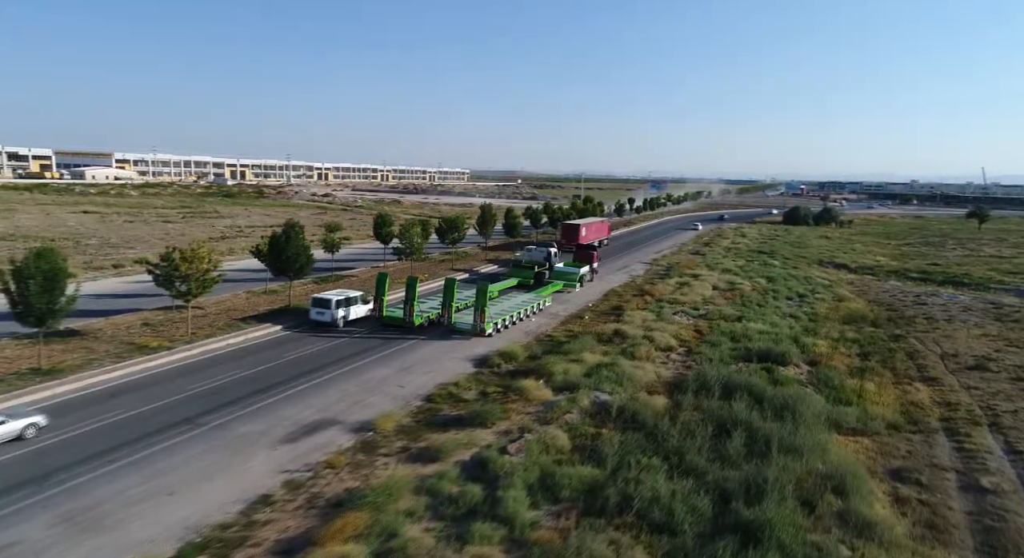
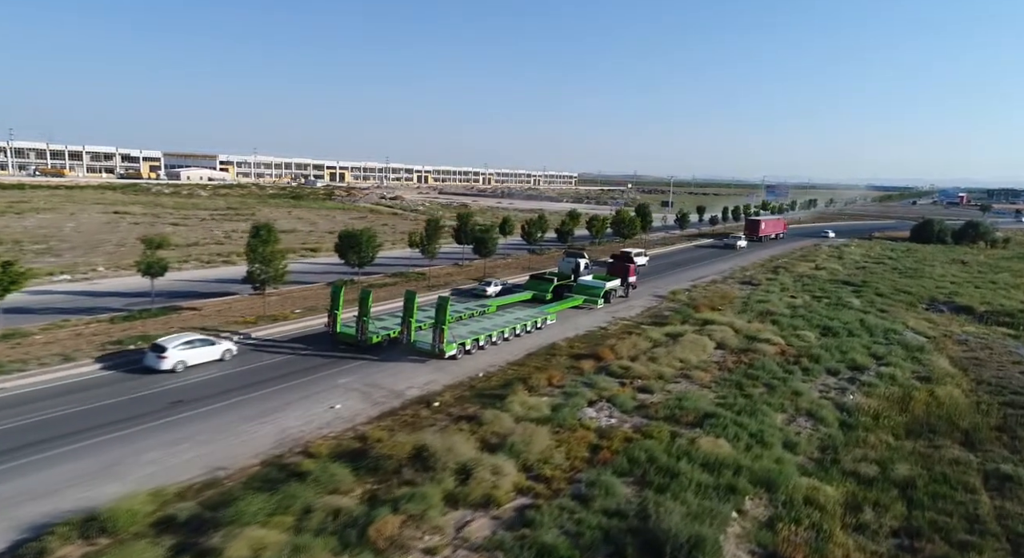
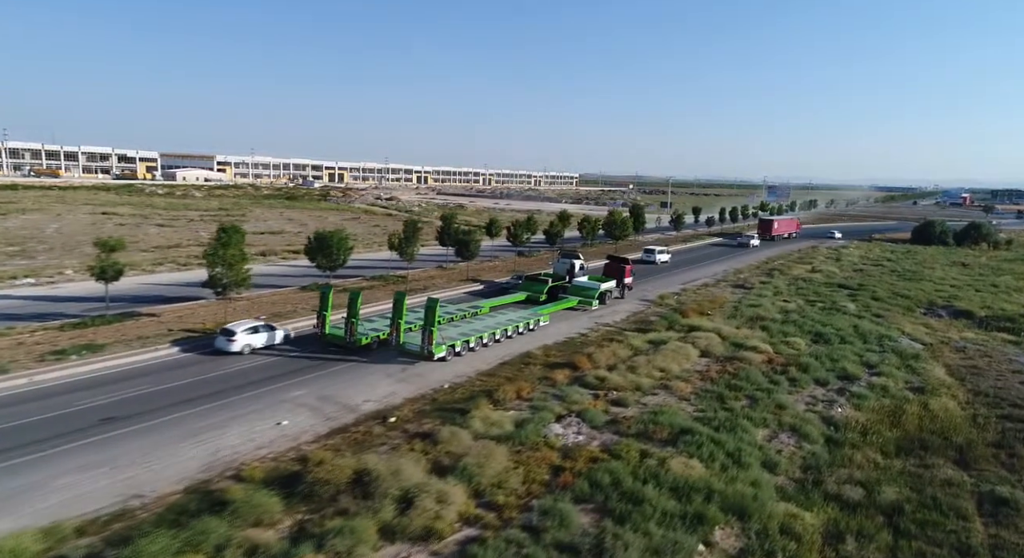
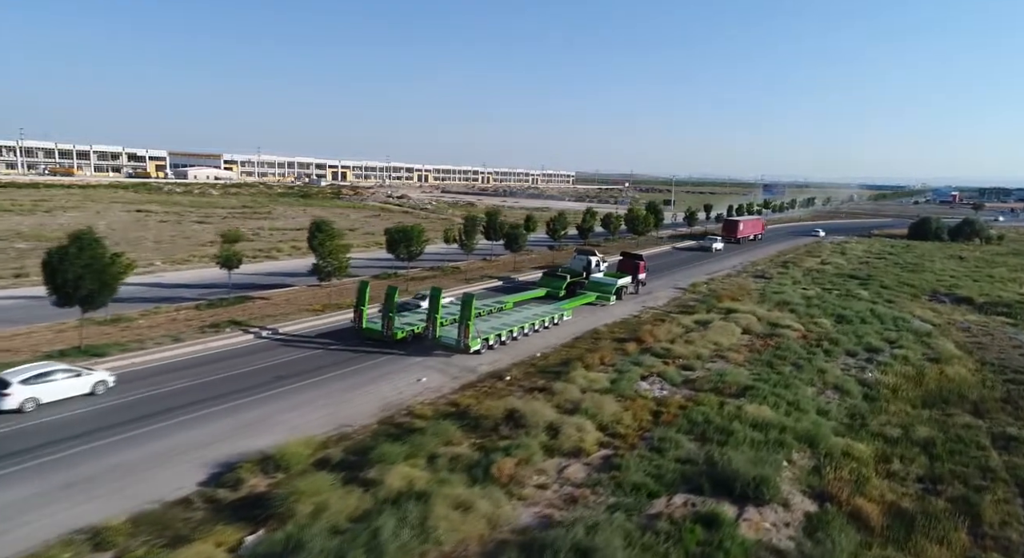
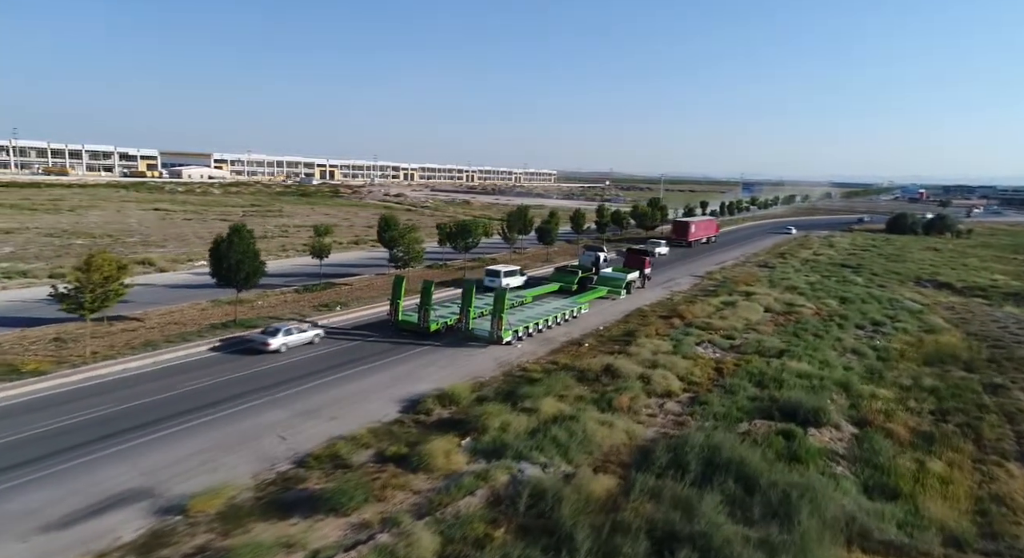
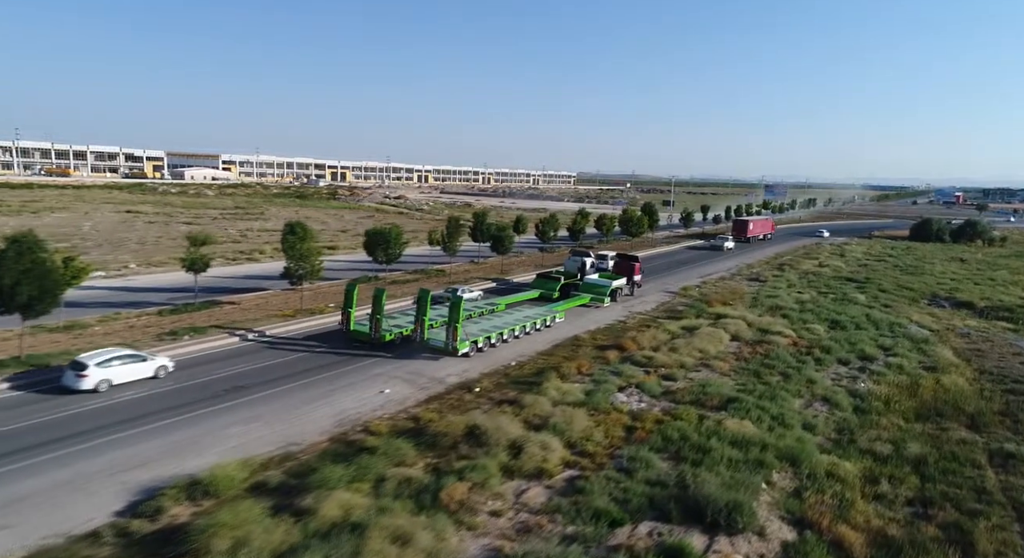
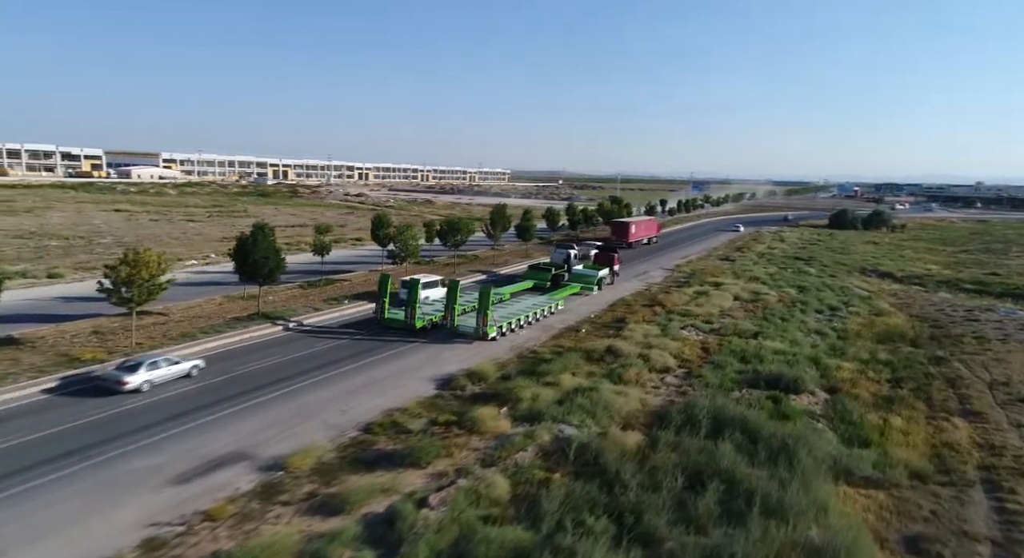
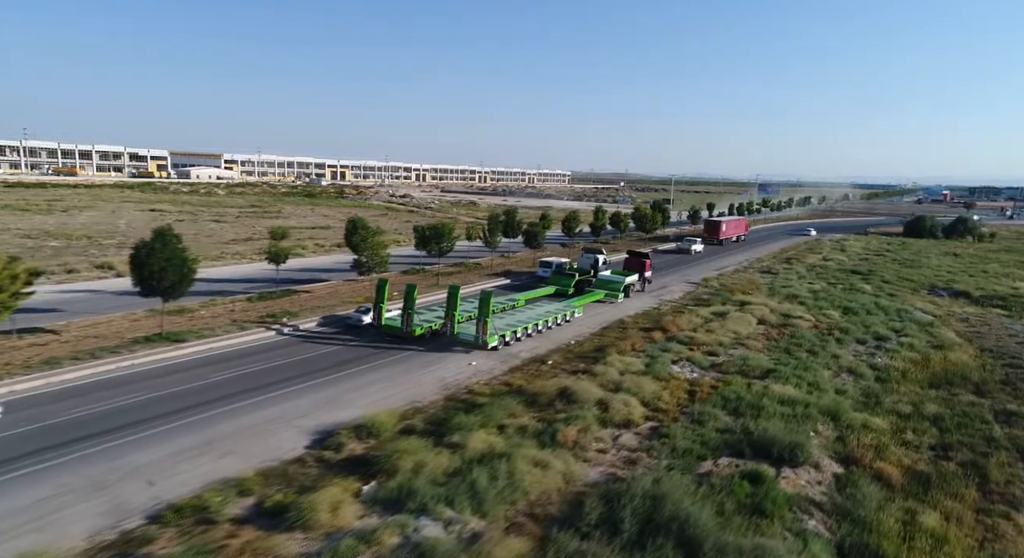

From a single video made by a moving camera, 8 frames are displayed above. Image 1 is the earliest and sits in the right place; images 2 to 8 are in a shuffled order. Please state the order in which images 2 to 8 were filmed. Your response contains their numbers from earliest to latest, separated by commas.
7, 5, 8, 4, 6, 2, 3
